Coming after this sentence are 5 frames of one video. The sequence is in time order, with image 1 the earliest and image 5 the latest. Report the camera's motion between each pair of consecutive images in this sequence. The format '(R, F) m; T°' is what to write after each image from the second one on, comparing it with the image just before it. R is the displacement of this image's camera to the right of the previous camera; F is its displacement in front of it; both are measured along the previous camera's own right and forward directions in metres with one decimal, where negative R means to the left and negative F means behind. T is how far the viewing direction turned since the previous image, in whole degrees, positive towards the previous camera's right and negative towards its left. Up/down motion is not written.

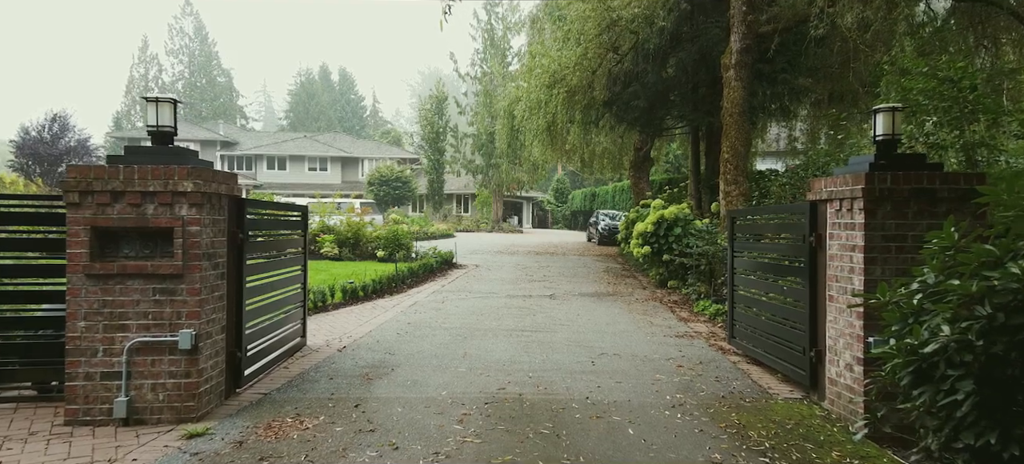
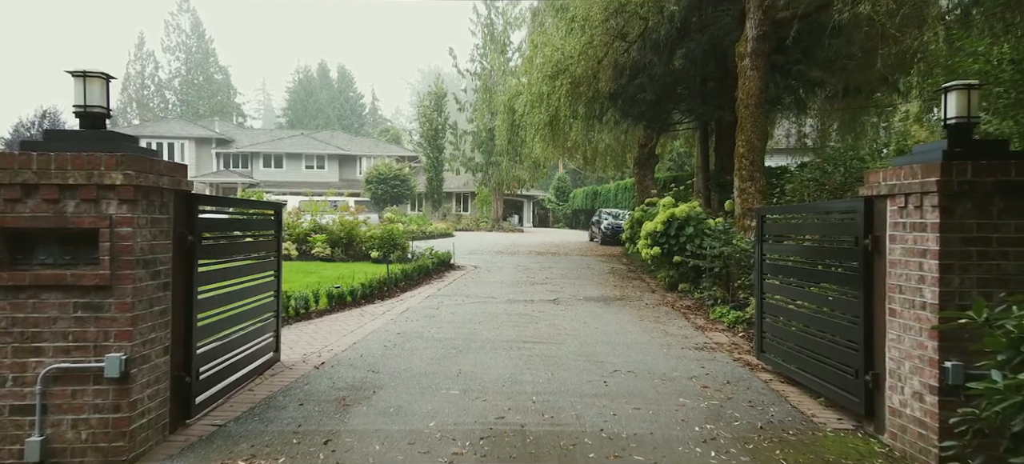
(0.0, +0.7) m; 0°
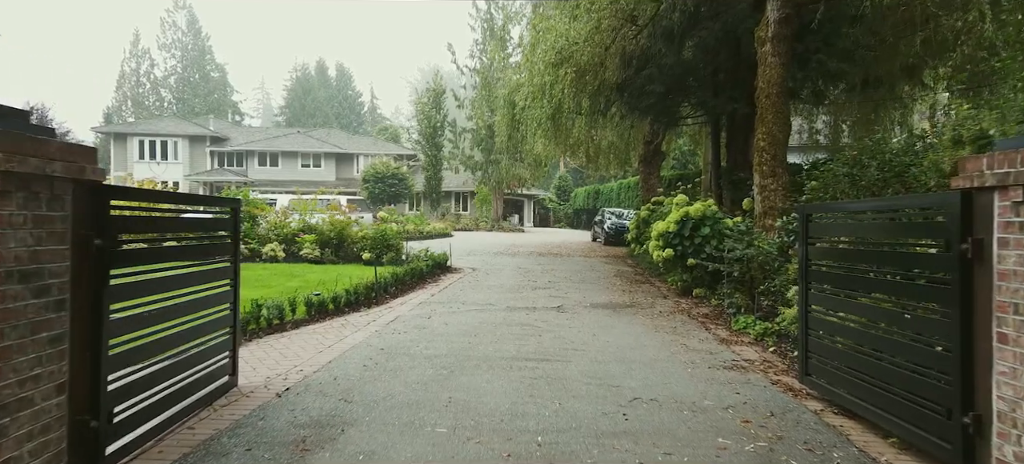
(0.0, +0.8) m; 0°
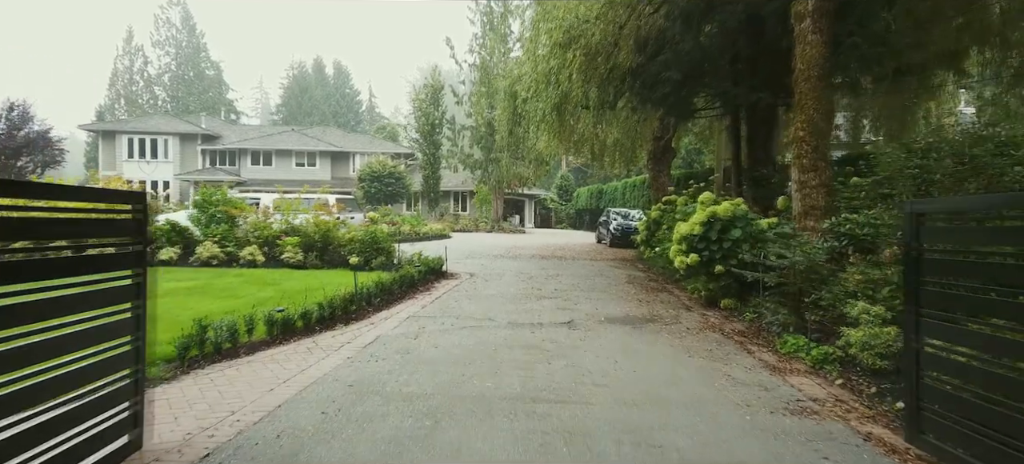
(0.0, +1.2) m; 0°
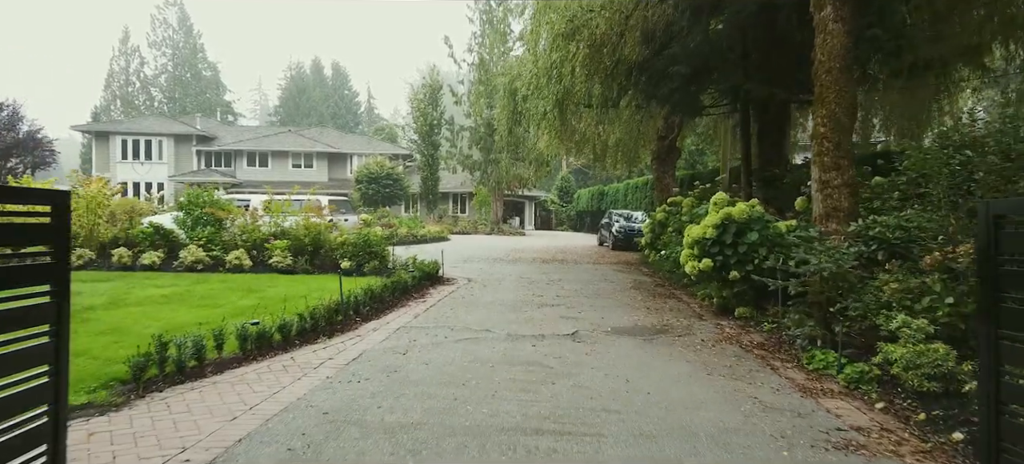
(0.0, +0.6) m; 0°
